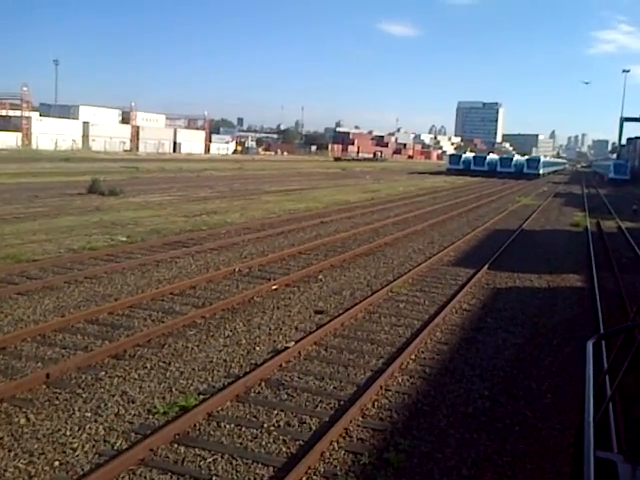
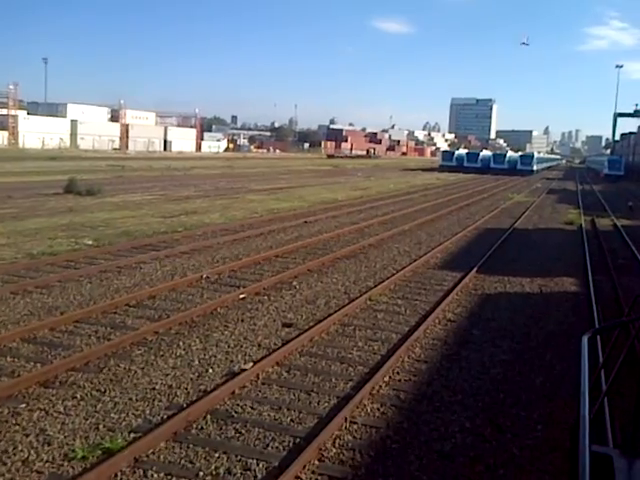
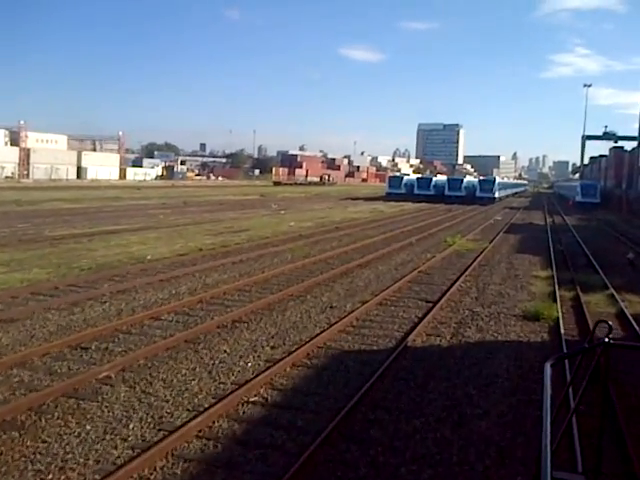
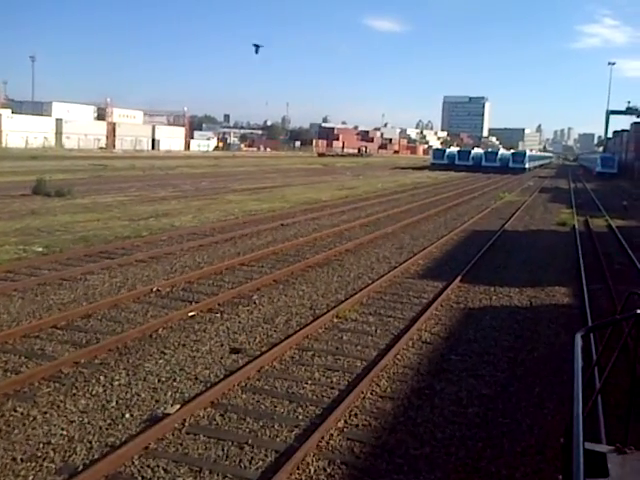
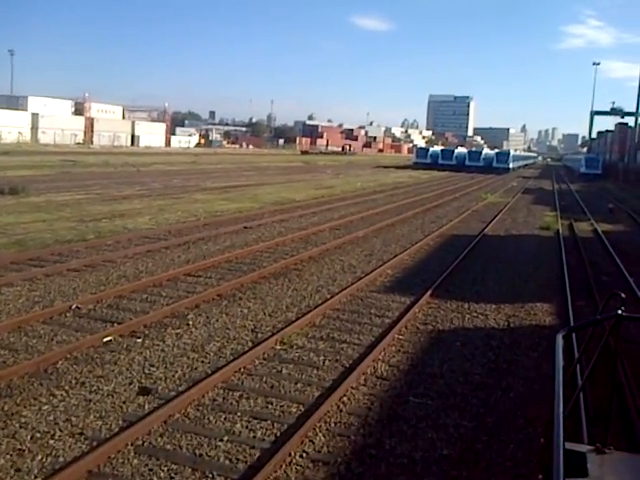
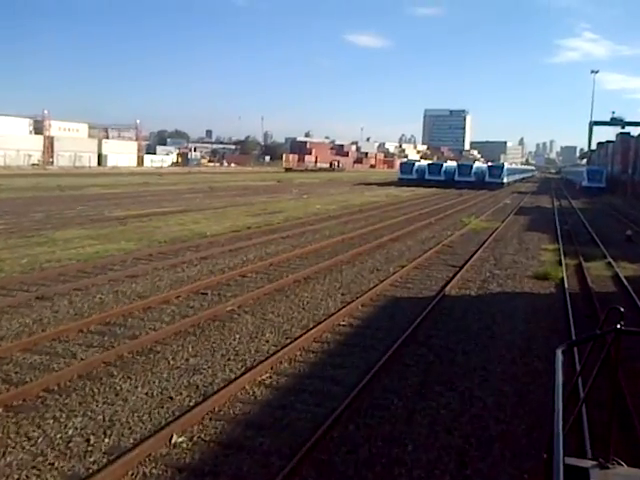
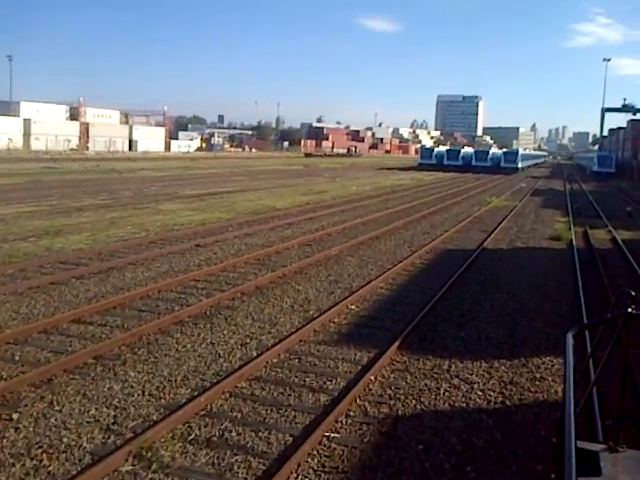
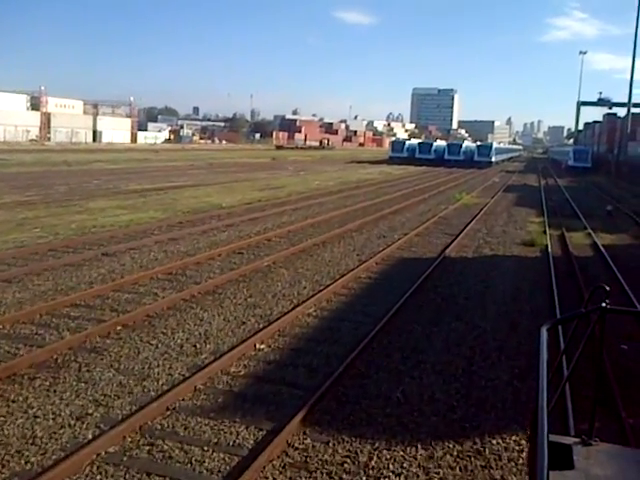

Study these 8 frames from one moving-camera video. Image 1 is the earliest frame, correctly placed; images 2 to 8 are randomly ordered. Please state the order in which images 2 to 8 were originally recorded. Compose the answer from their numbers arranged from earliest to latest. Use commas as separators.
2, 4, 5, 7, 8, 6, 3
